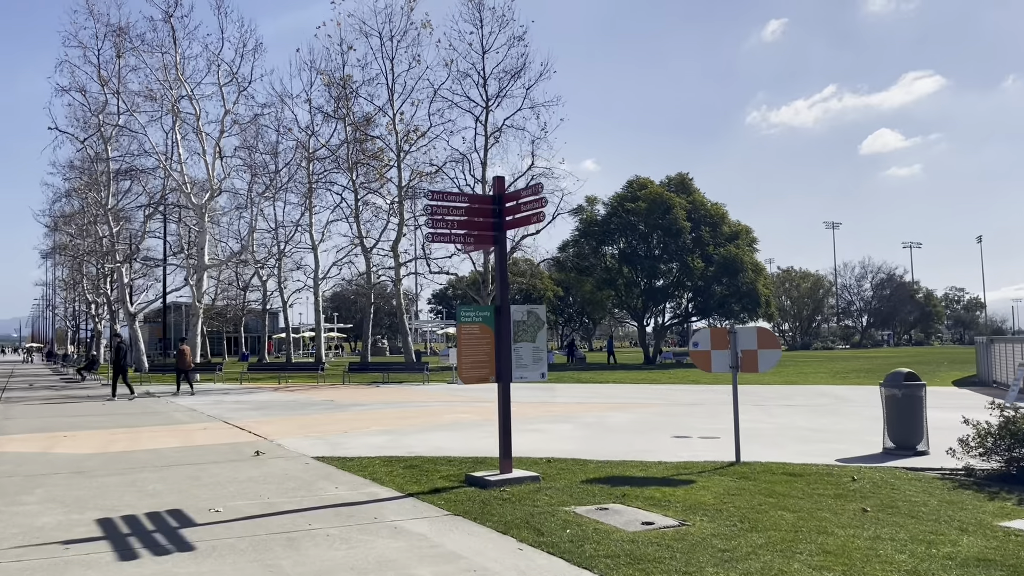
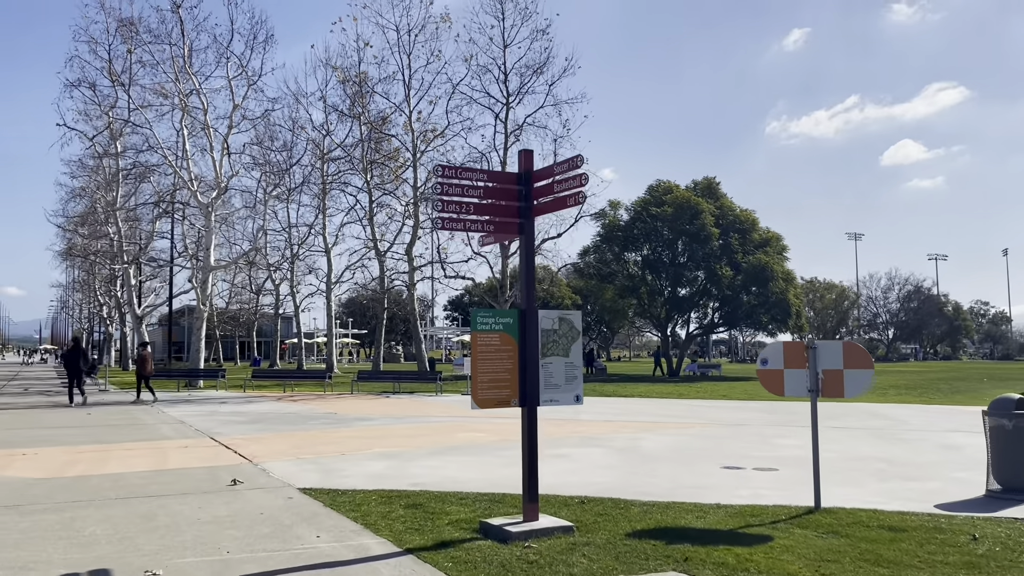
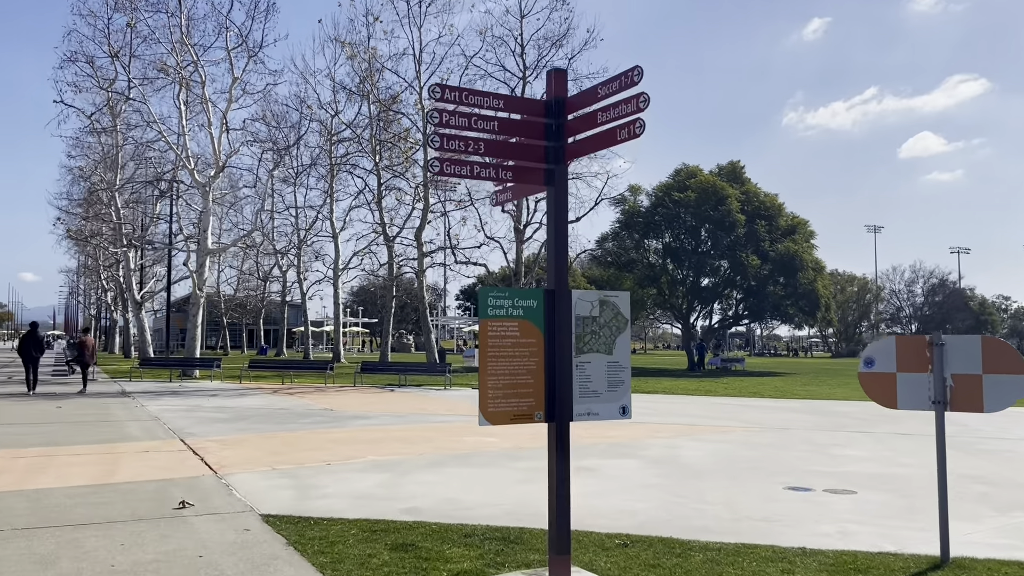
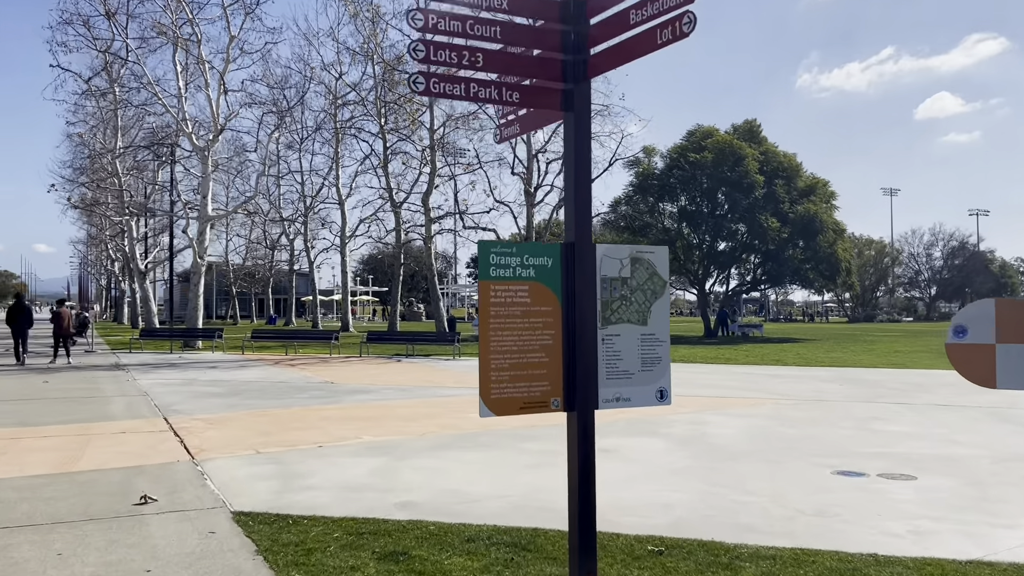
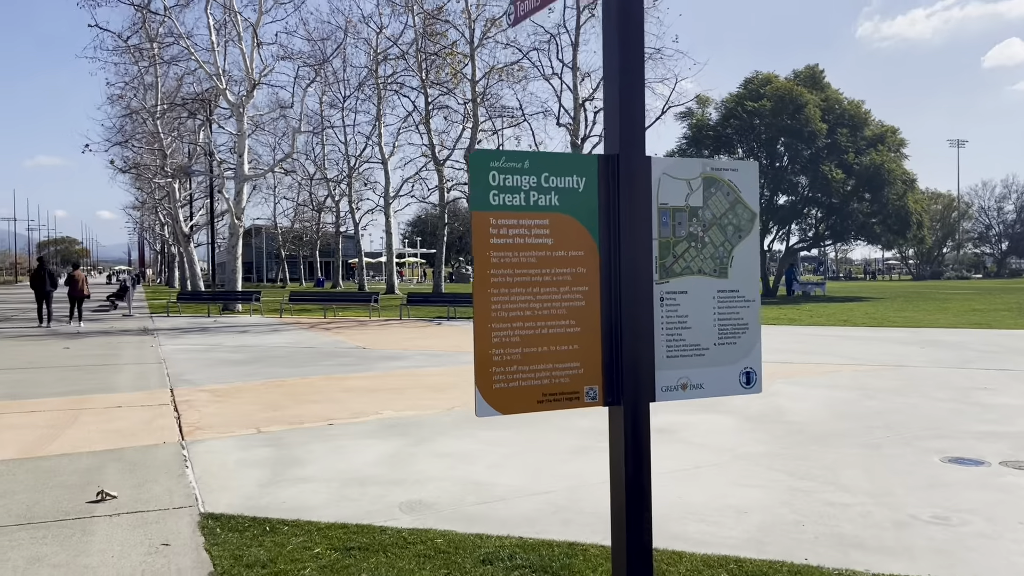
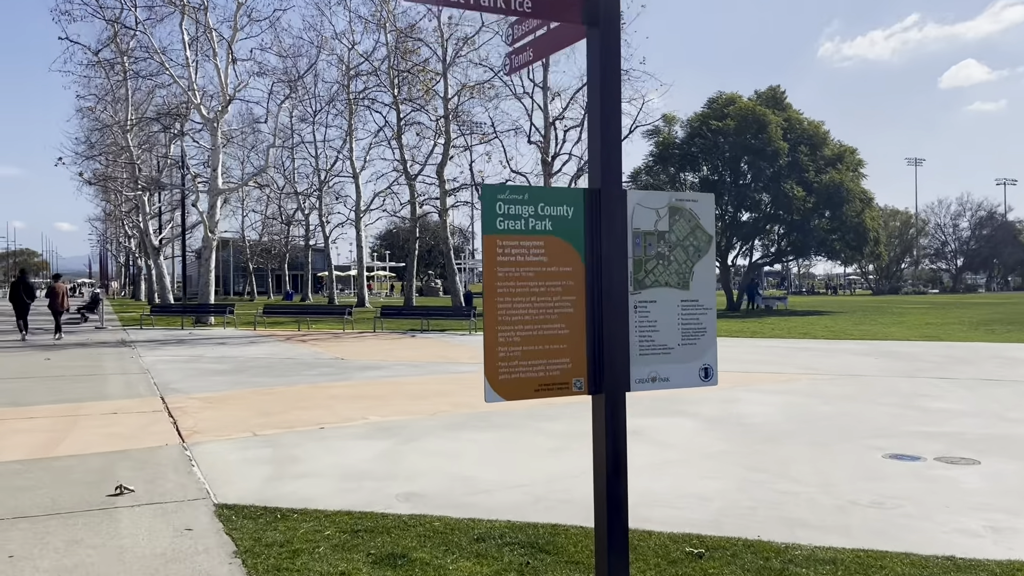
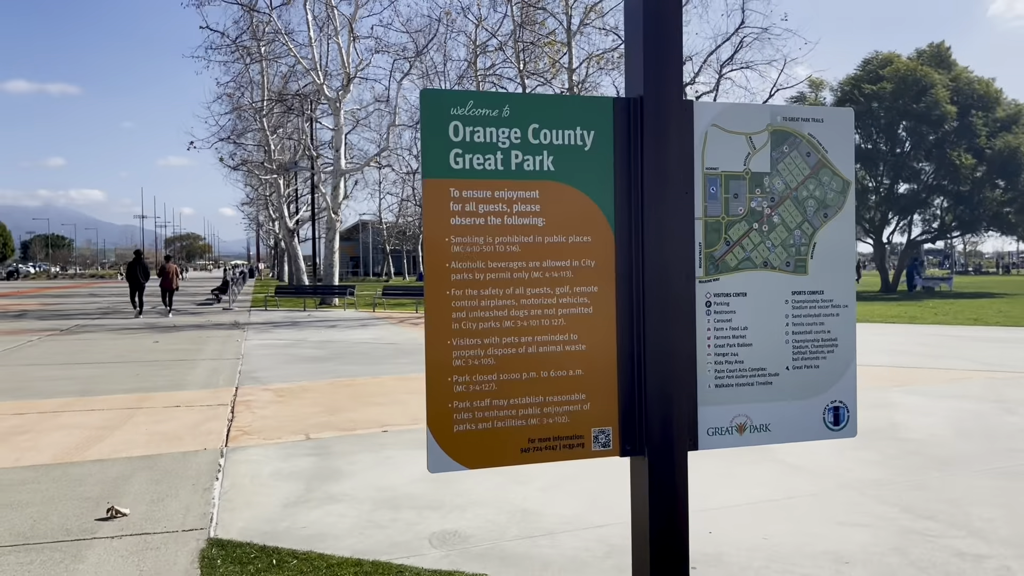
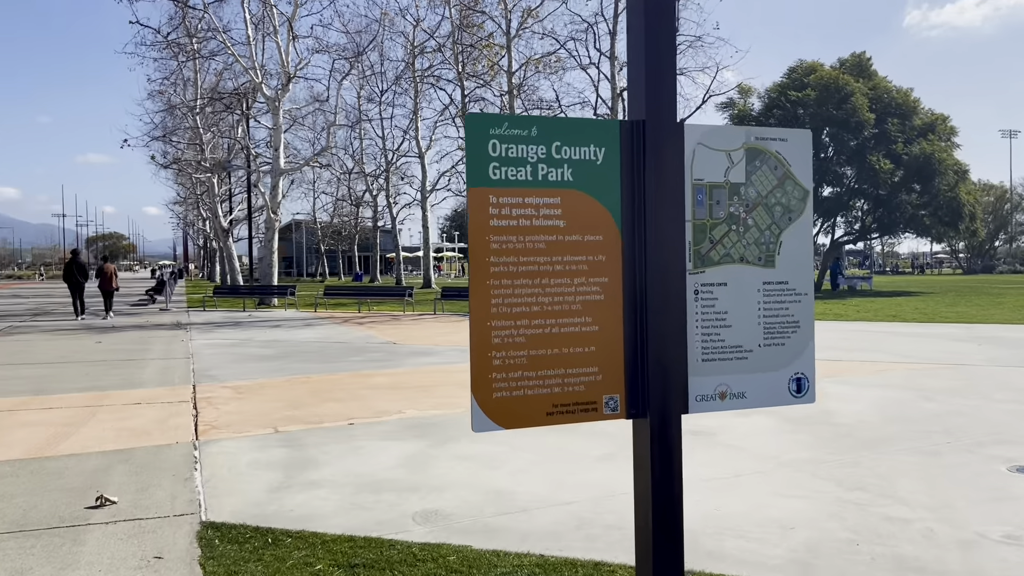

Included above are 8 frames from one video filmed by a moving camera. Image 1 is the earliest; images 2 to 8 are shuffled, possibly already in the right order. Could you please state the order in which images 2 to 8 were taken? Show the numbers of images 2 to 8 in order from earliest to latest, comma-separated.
2, 3, 4, 6, 5, 8, 7
